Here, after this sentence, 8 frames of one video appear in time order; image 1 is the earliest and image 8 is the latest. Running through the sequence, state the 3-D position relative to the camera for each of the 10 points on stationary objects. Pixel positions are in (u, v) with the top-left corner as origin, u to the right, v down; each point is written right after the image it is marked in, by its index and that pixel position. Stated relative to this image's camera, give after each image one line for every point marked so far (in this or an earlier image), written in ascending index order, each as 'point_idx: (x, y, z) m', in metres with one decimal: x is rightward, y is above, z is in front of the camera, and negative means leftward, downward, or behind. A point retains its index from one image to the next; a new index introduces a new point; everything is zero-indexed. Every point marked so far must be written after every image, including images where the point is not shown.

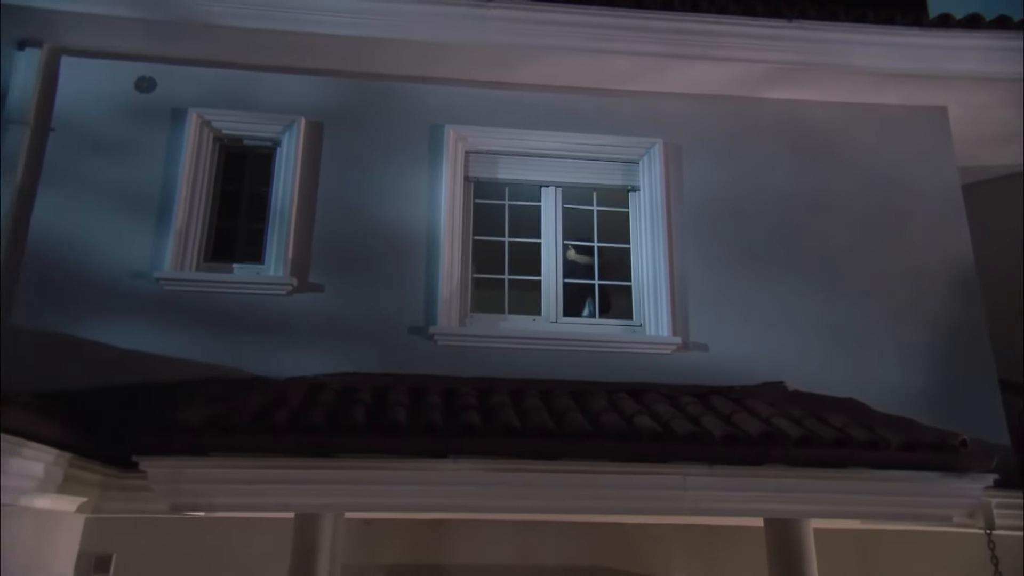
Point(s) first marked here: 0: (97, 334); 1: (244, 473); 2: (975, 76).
0: (-3.1, -0.3, +5.3) m
1: (-1.7, -1.1, +4.2) m
2: (+3.9, +1.8, +6.0) m
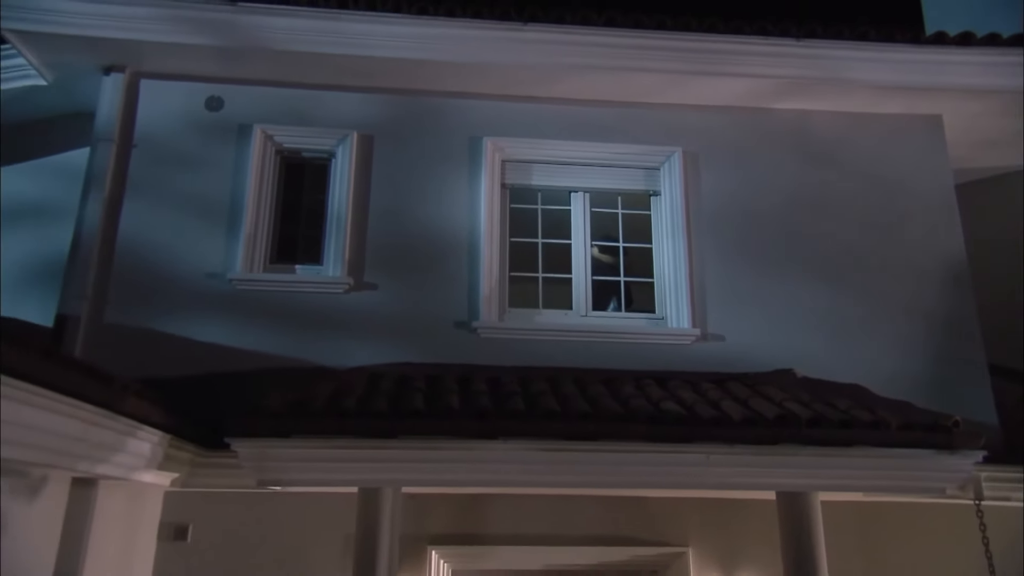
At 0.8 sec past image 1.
0: (-2.8, -0.3, +5.9) m
1: (-1.4, -1.1, +4.8) m
2: (+4.2, +1.9, +6.5) m
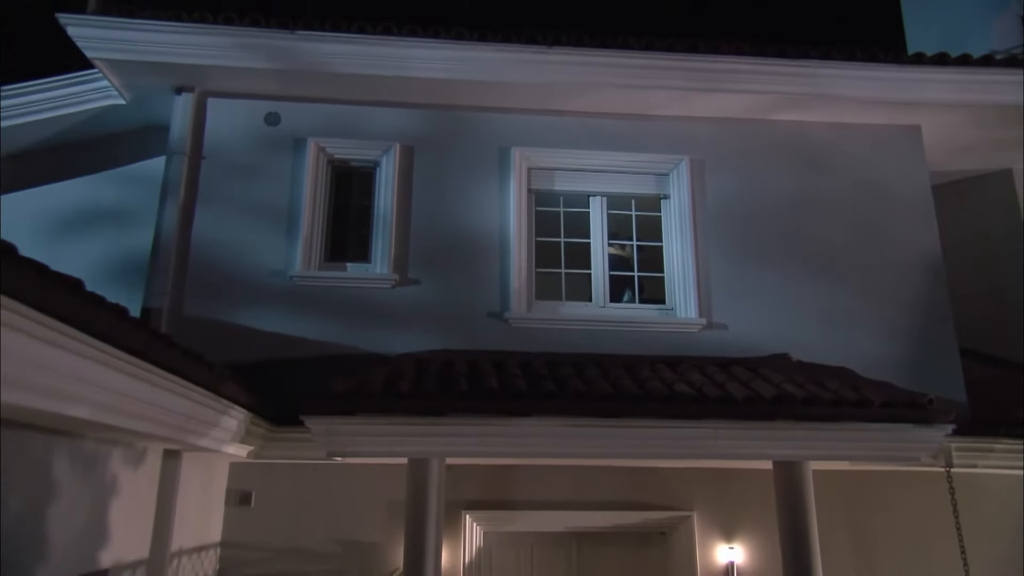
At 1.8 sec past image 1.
0: (-2.5, -0.3, +6.8) m
1: (-1.1, -1.1, +5.7) m
2: (+4.5, +2.0, +7.3) m
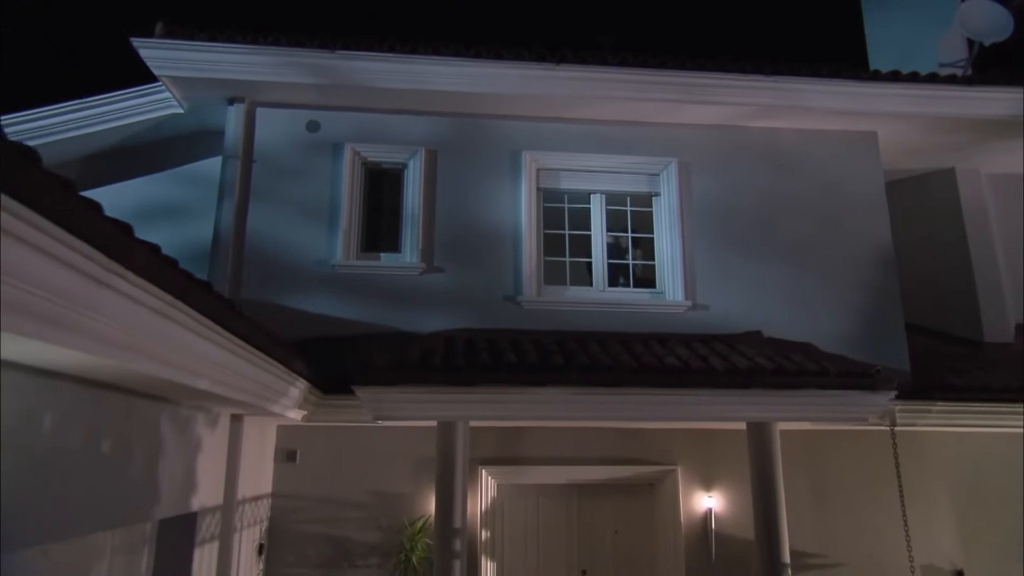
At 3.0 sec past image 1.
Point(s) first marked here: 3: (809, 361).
0: (-2.4, -0.2, +7.8) m
1: (-0.9, -1.0, +6.8) m
2: (+4.6, +2.1, +8.4) m
3: (+3.2, -0.8, +7.7) m
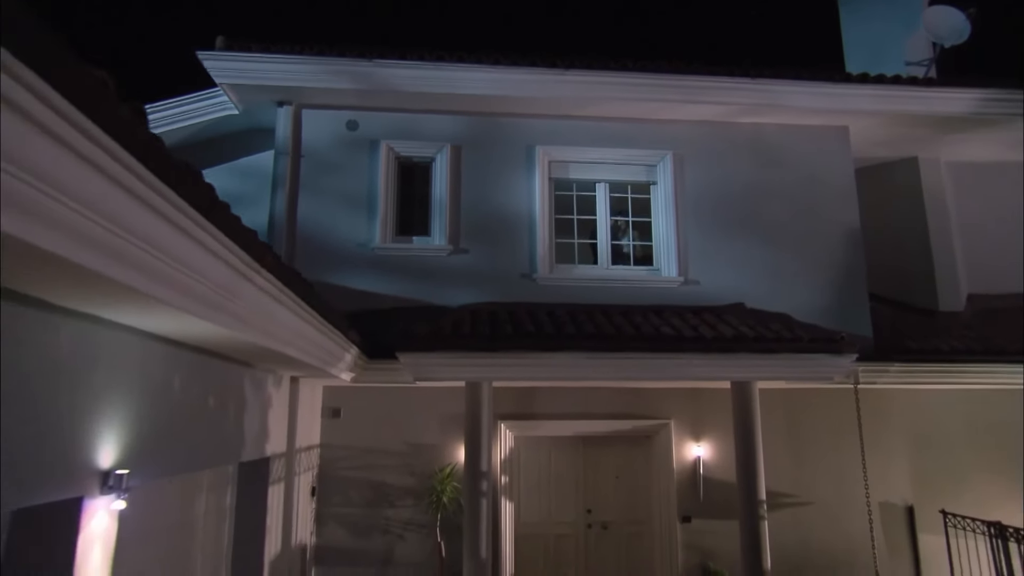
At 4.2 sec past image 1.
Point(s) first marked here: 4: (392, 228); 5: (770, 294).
0: (-2.2, +0.1, +9.0) m
1: (-0.7, -0.8, +8.1) m
2: (+4.8, +2.4, +9.5) m
3: (+3.5, -0.5, +8.9) m
4: (-1.6, +0.8, +9.3) m
5: (+3.6, -0.1, +9.6) m
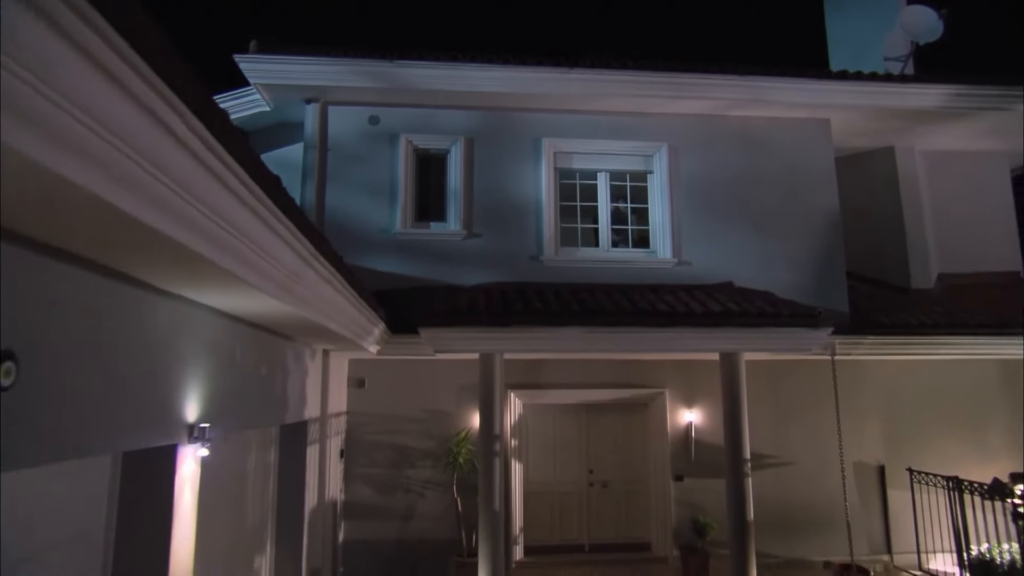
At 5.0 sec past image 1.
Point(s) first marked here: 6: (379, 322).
0: (-2.0, +0.4, +9.9) m
1: (-0.6, -0.6, +9.0) m
2: (+4.9, +2.7, +10.3) m
3: (+3.6, -0.2, +9.9) m
4: (-1.5, +1.1, +10.2) m
5: (+3.7, +0.2, +10.6) m
6: (-1.7, -0.4, +8.7) m
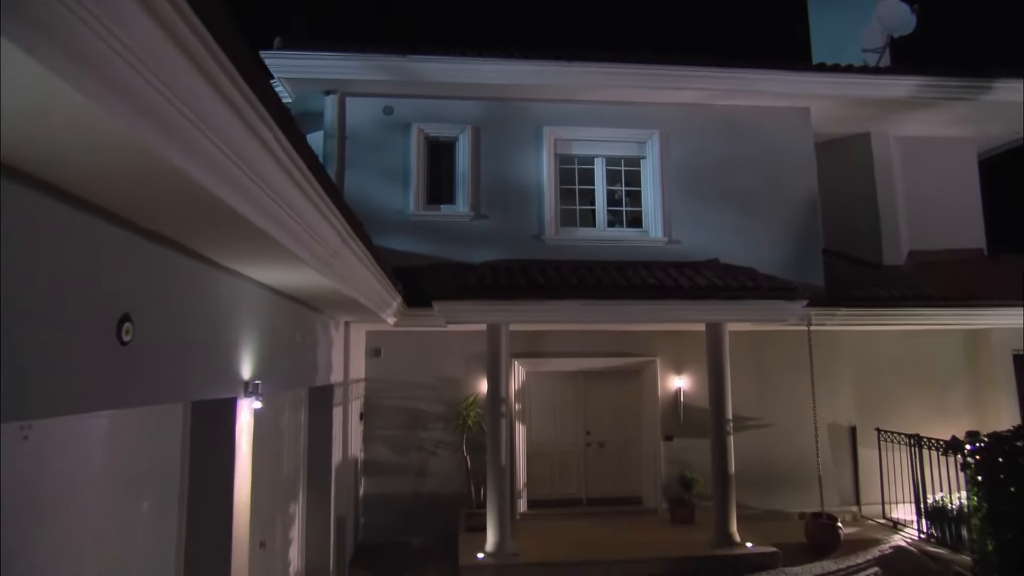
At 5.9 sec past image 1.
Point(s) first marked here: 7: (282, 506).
0: (-2.0, +0.7, +10.9) m
1: (-0.5, -0.3, +10.0) m
2: (+5.0, +3.1, +11.2) m
3: (+3.7, +0.1, +10.8) m
4: (-1.4, +1.4, +11.1) m
5: (+3.8, +0.6, +11.5) m
6: (-1.6, -0.1, +9.7) m
7: (-2.8, -2.7, +8.5) m
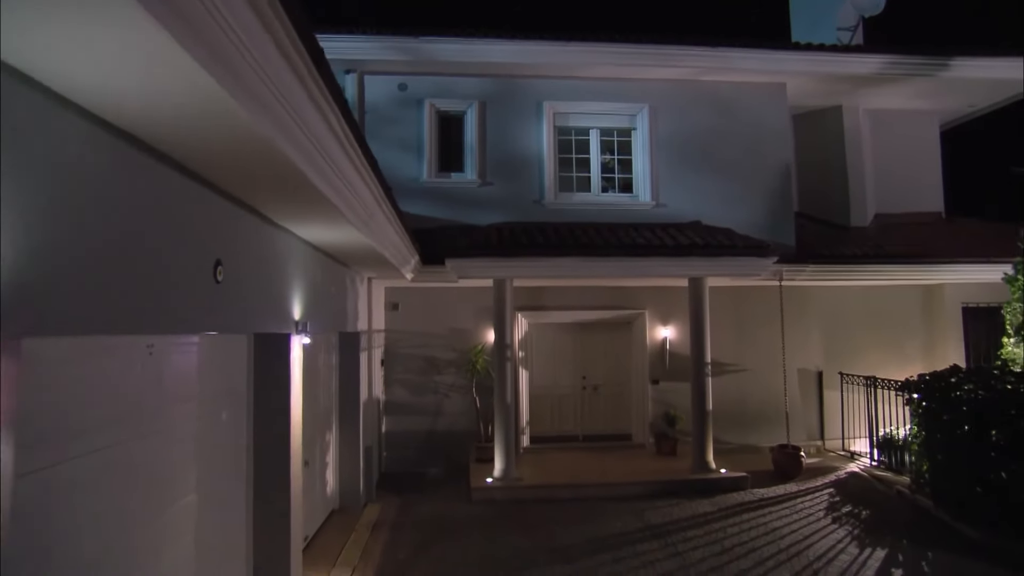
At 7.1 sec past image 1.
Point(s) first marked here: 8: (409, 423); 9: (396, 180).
0: (-1.9, +1.4, +12.1) m
1: (-0.5, +0.4, +11.3) m
2: (+5.0, +3.8, +12.4) m
3: (+3.7, +0.8, +12.1) m
4: (-1.4, +2.1, +12.4) m
5: (+3.8, +1.3, +12.8) m
6: (-1.5, +0.6, +11.0) m
7: (-2.7, -2.1, +10.0) m
8: (-1.9, -2.5, +13.0) m
9: (-2.0, +1.9, +12.2) m
